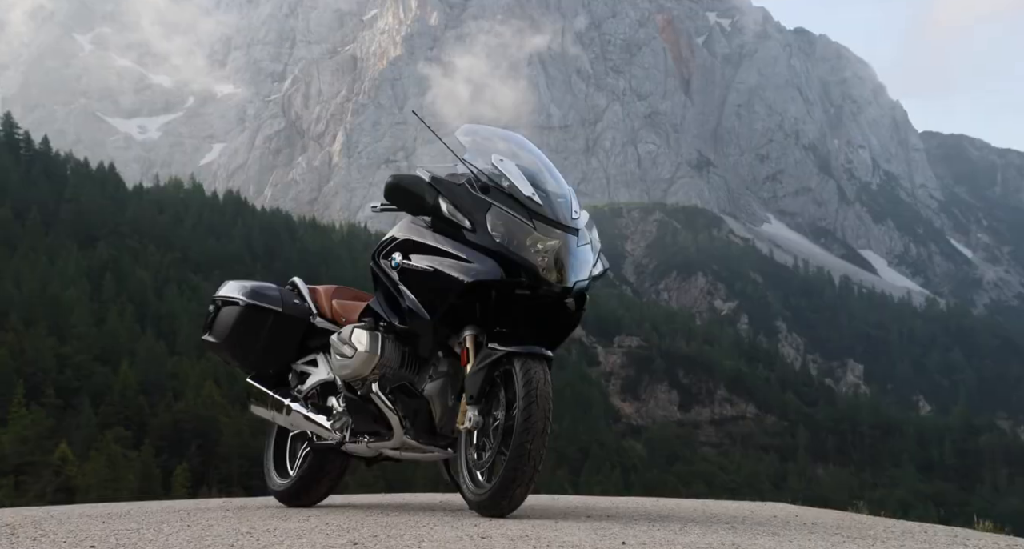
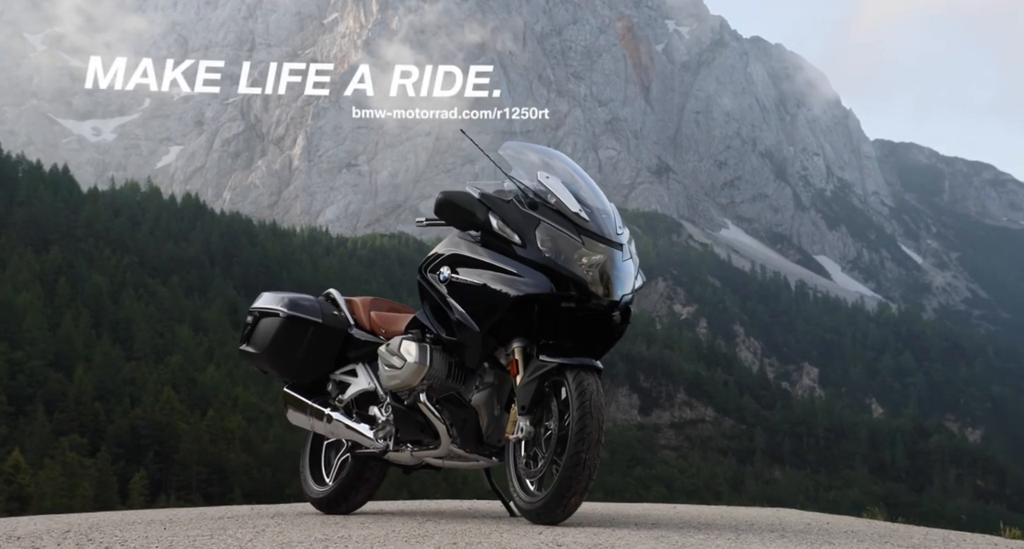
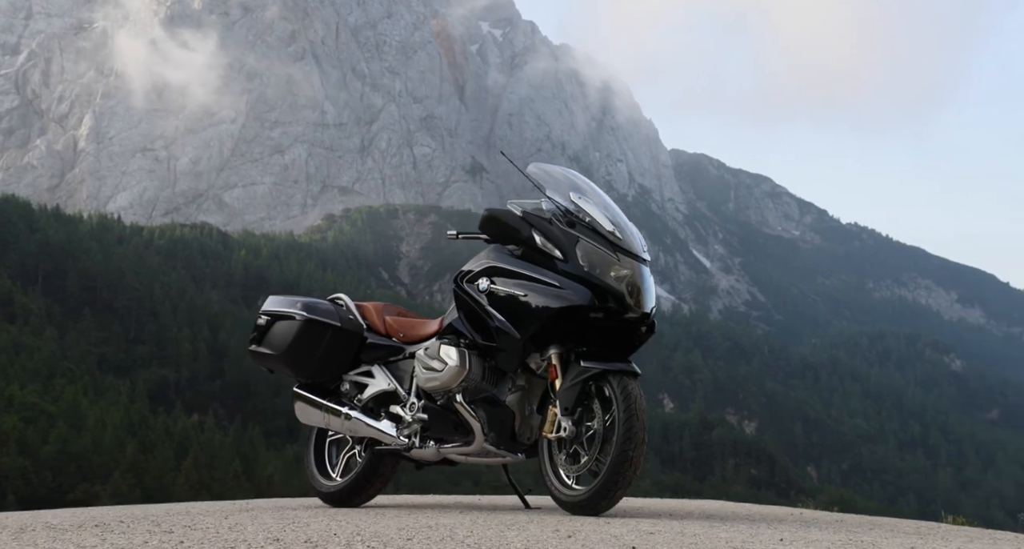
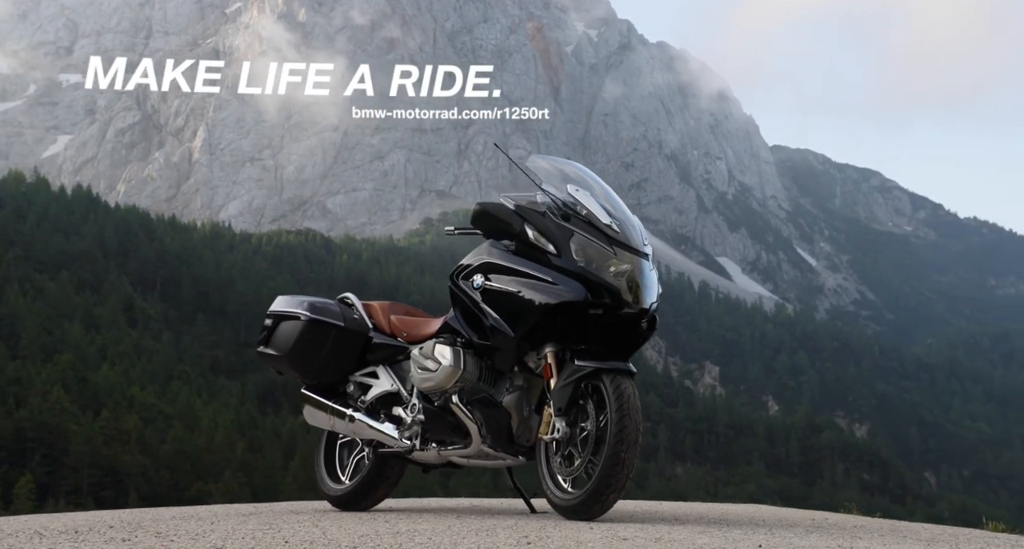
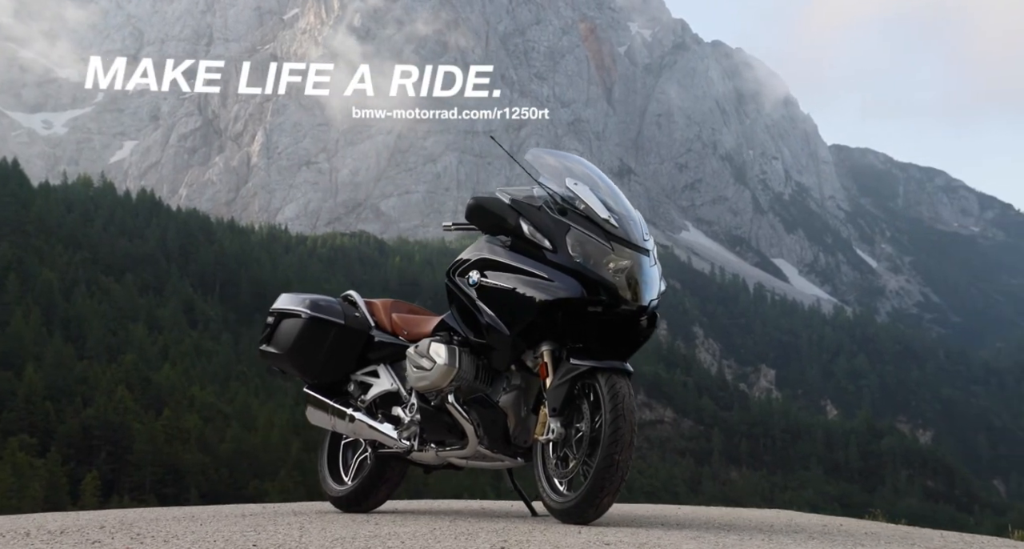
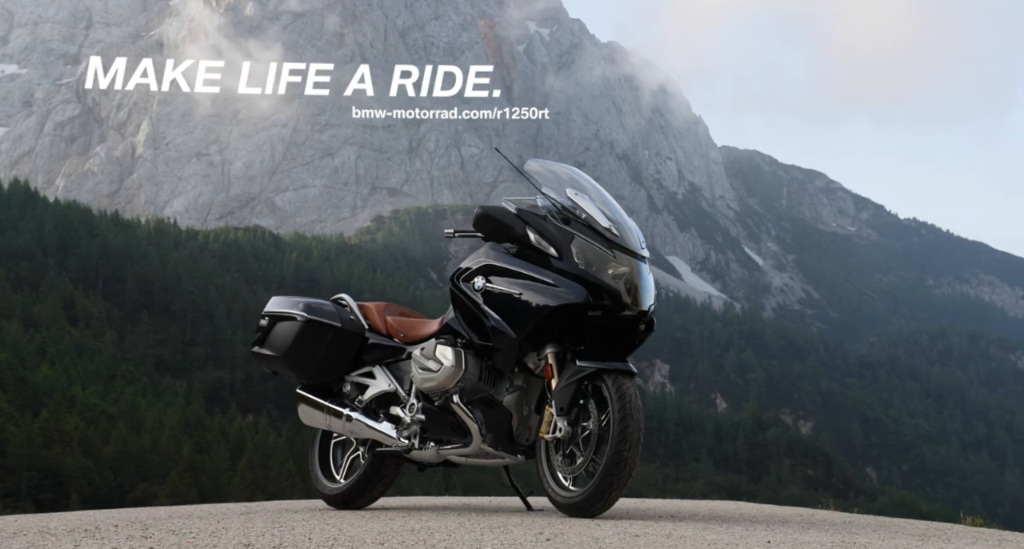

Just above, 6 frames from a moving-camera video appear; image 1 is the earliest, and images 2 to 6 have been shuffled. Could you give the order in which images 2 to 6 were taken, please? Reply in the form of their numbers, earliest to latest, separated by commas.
2, 5, 4, 6, 3
